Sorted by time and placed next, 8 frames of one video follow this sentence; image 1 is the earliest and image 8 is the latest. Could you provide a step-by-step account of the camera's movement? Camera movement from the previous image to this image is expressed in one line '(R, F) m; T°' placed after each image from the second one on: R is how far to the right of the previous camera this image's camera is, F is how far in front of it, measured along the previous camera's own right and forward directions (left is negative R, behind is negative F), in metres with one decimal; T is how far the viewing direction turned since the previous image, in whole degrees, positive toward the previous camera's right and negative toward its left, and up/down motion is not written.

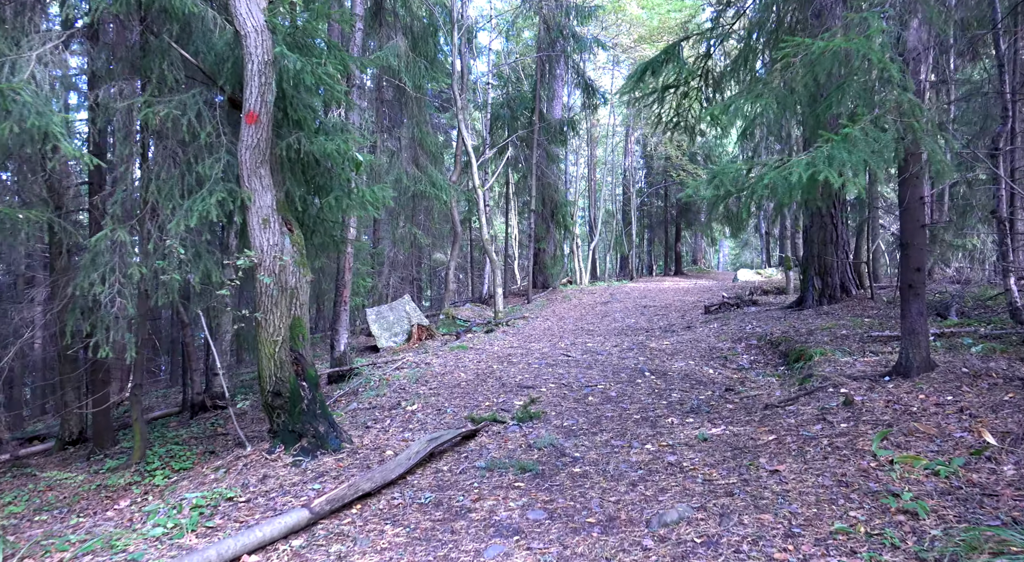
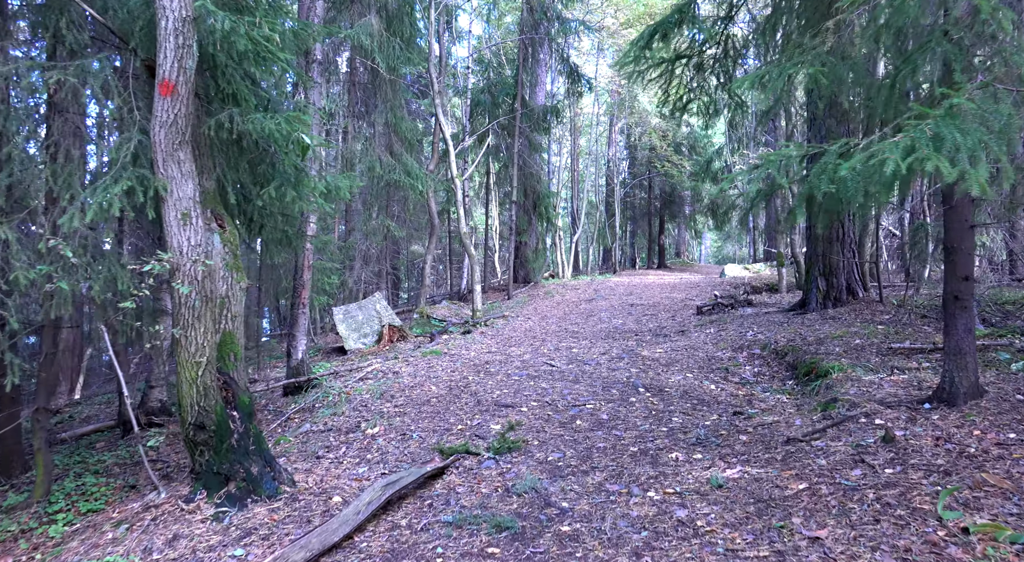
(0.0, +1.0) m; +2°
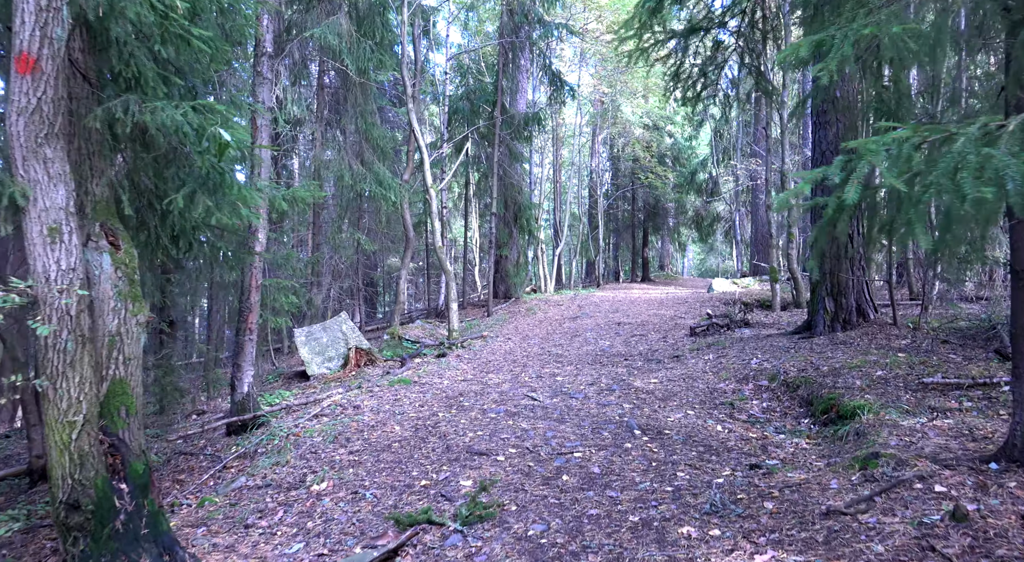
(+0.1, +1.0) m; +1°
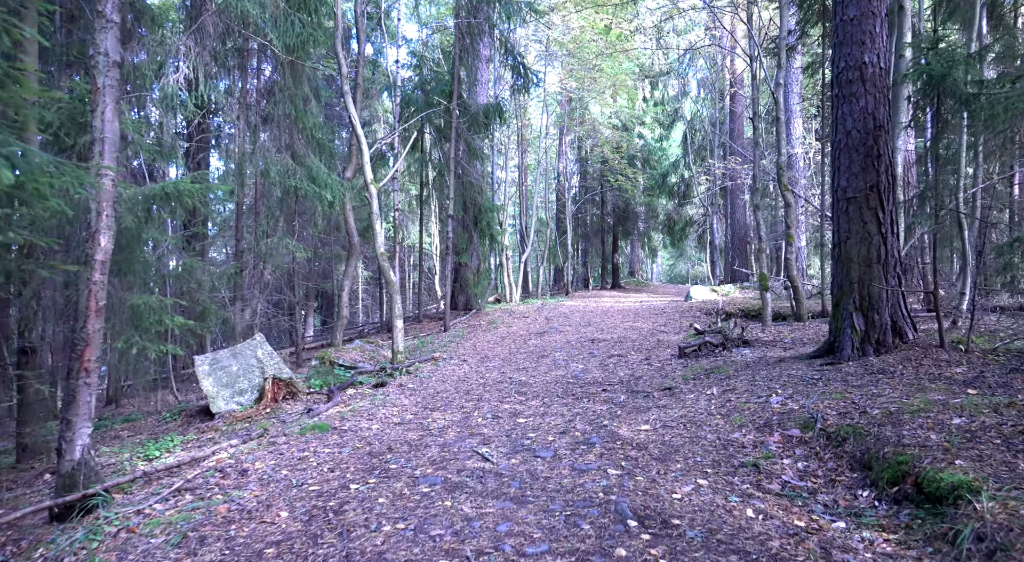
(+0.2, +2.1) m; +3°
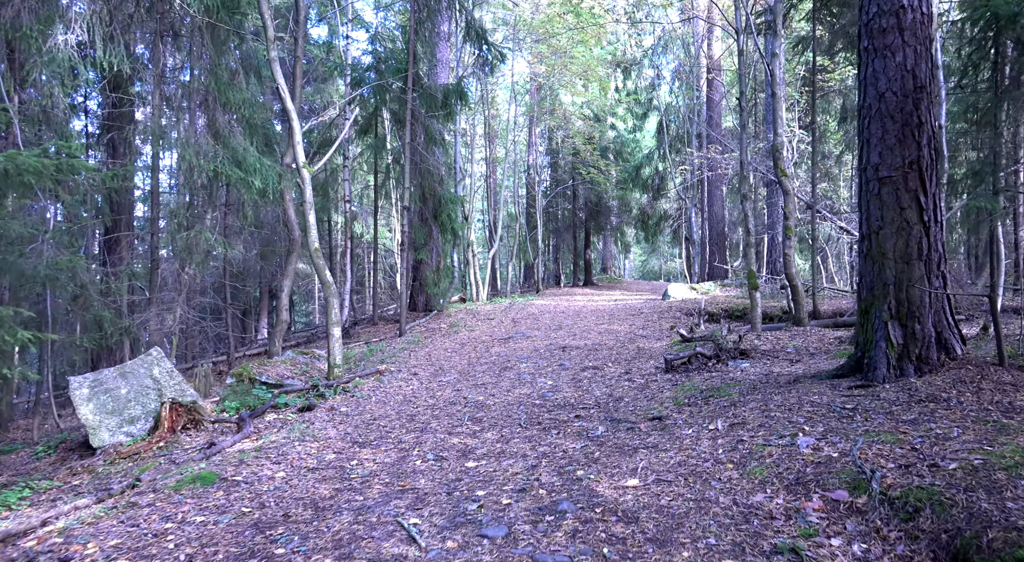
(+0.2, +1.7) m; +2°
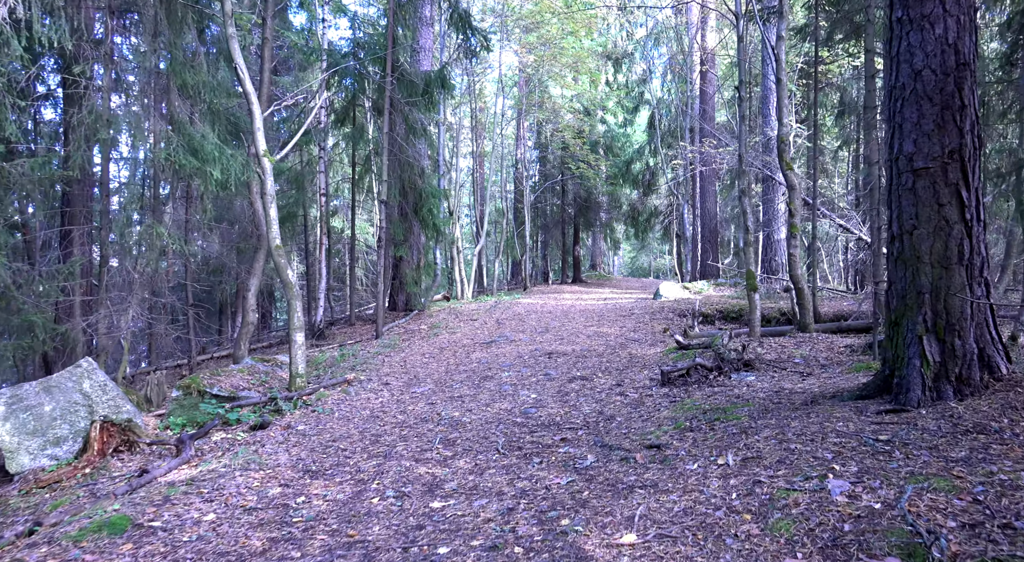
(+0.1, +0.9) m; +1°
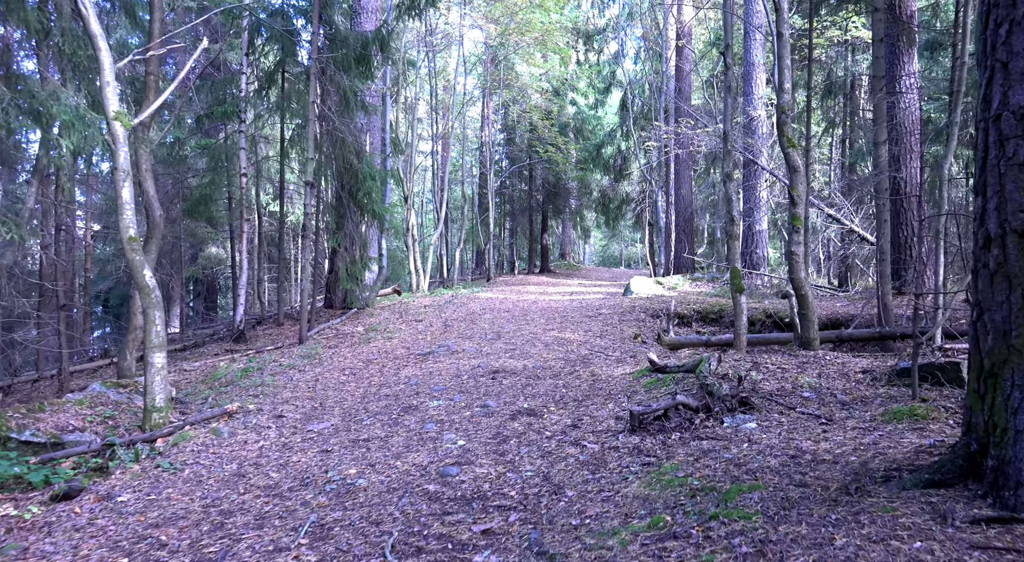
(+0.5, +2.1) m; +2°
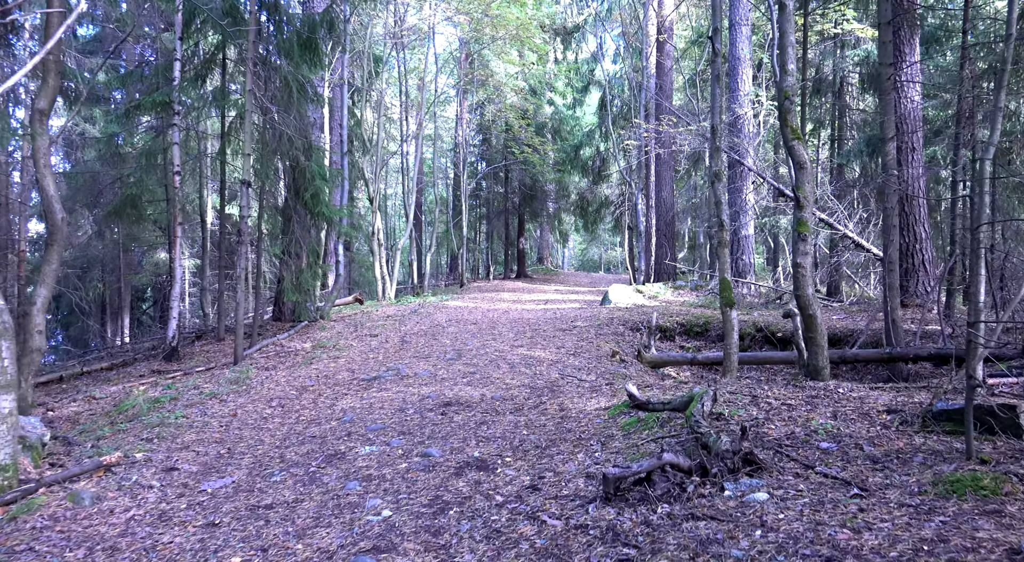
(+0.3, +1.4) m; +2°
